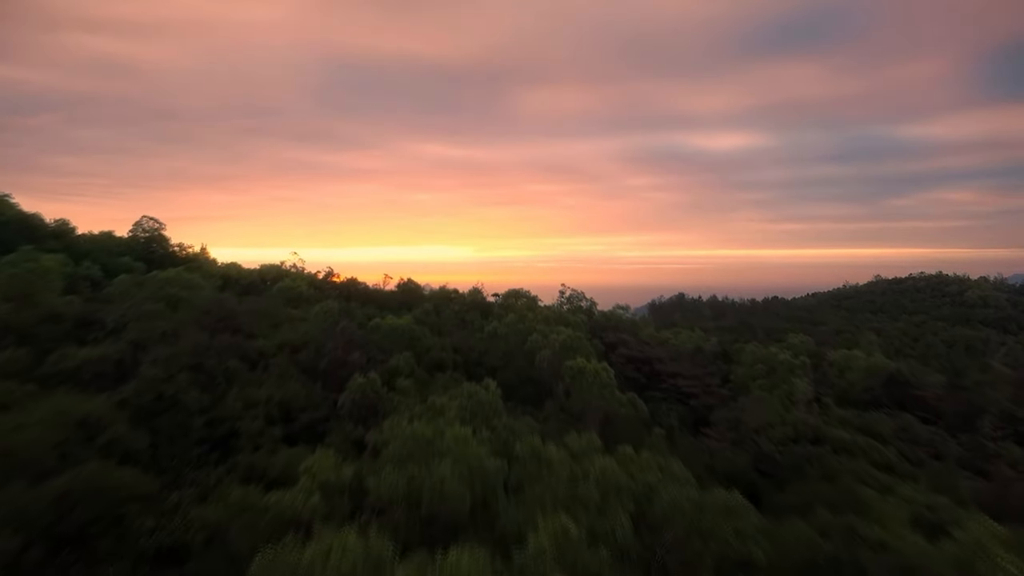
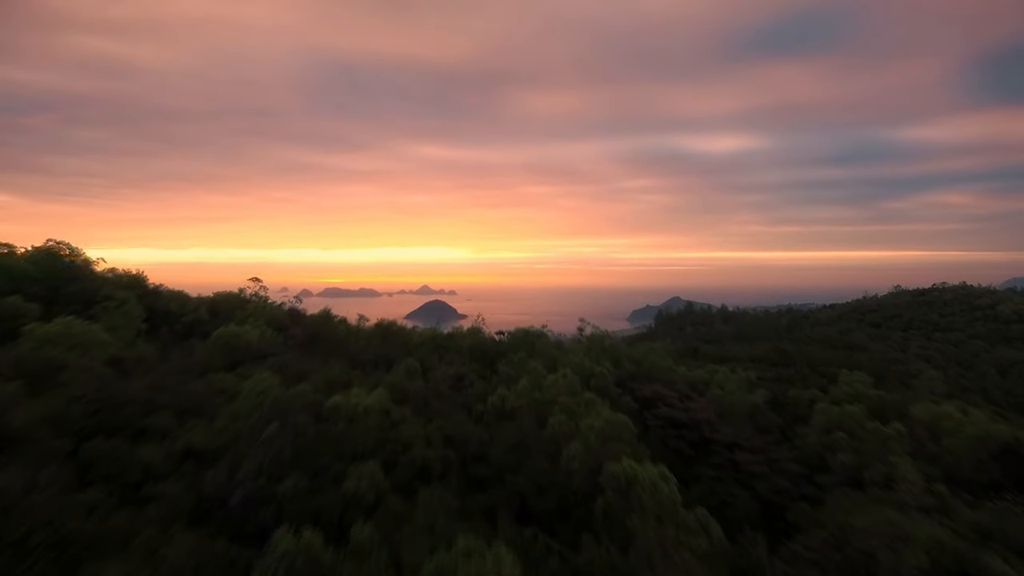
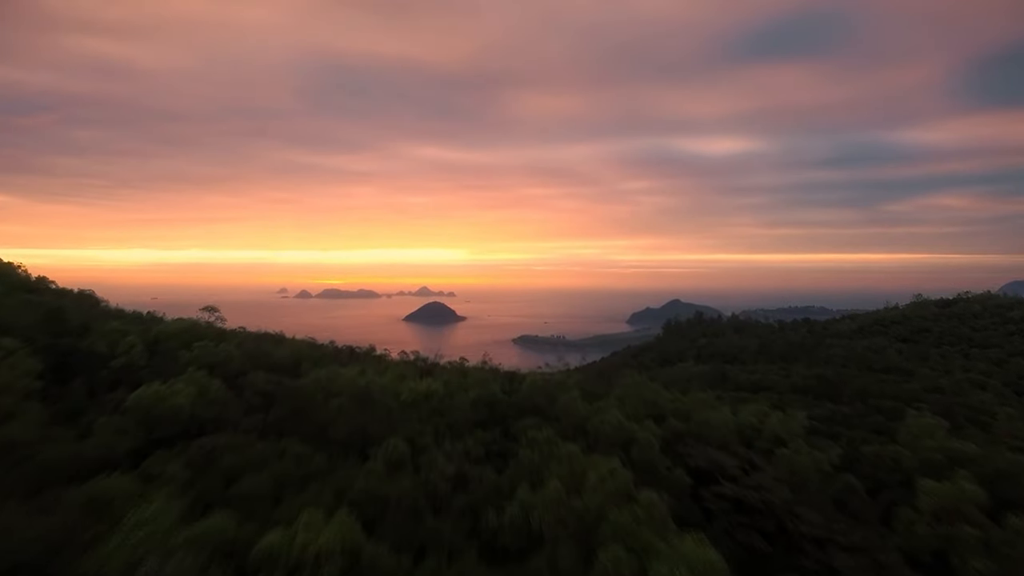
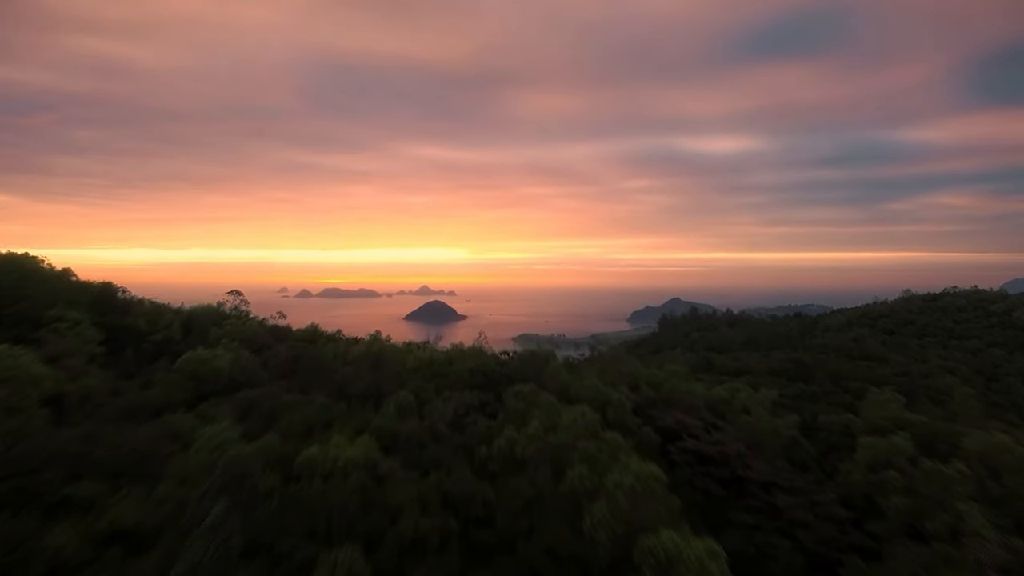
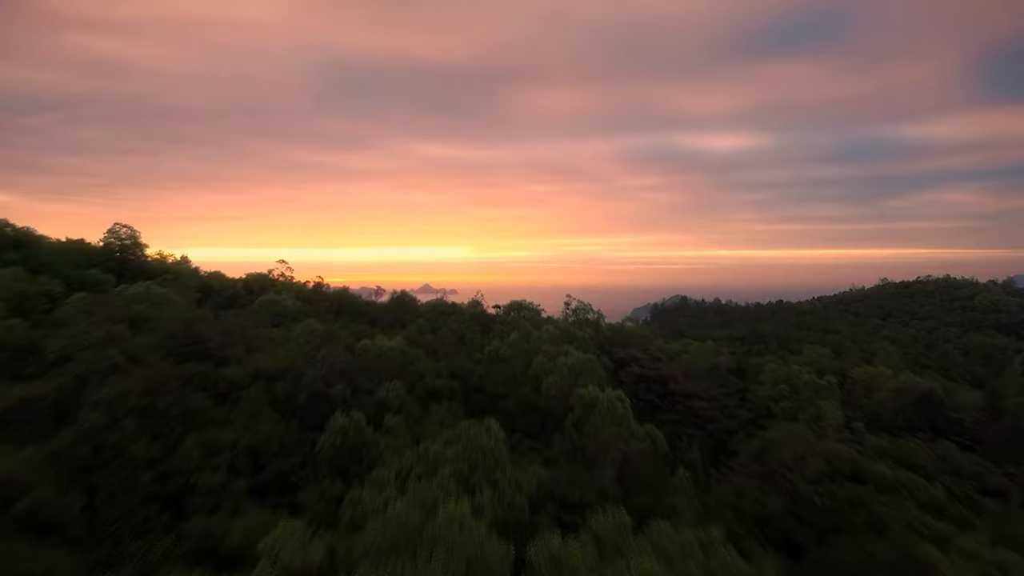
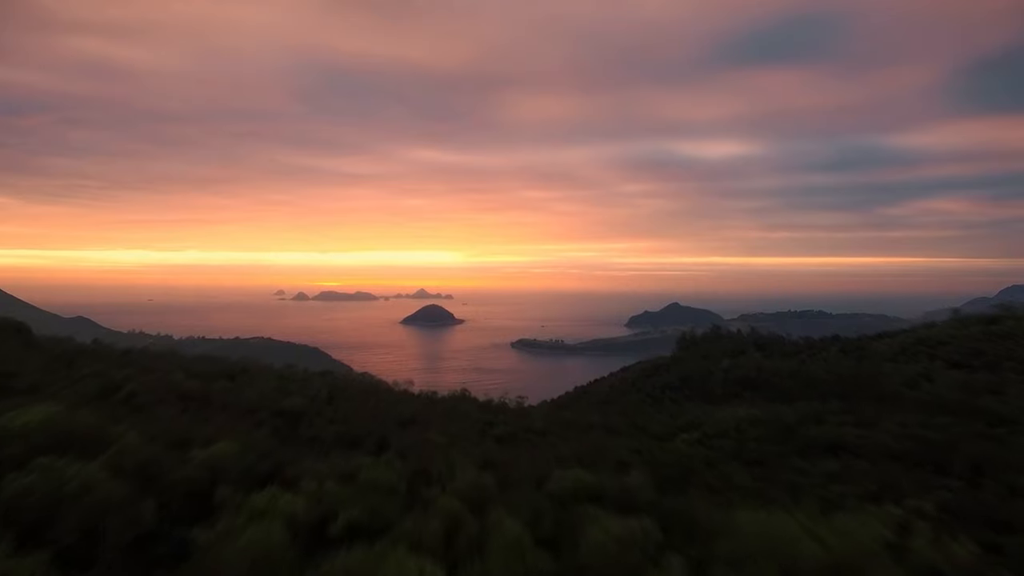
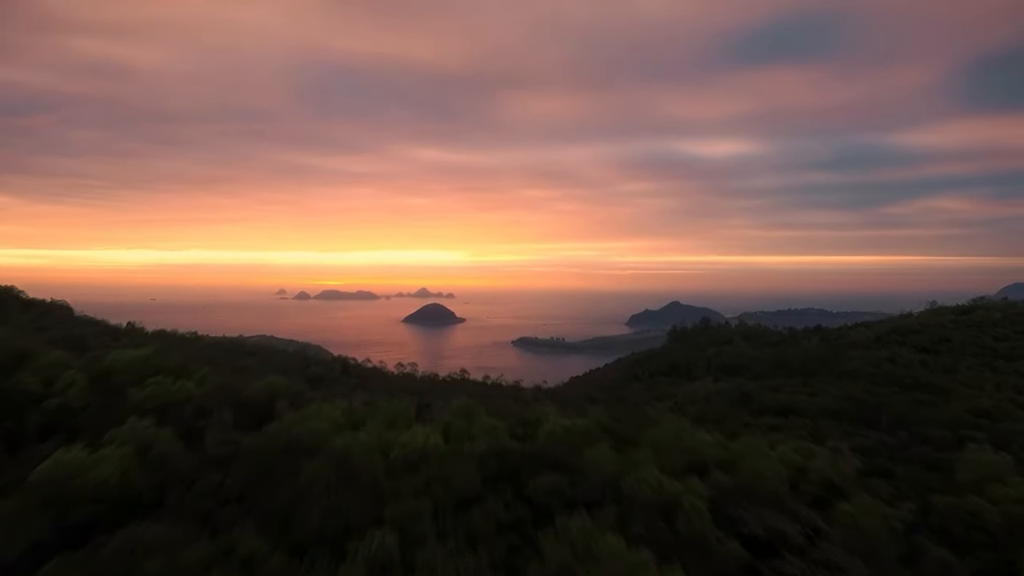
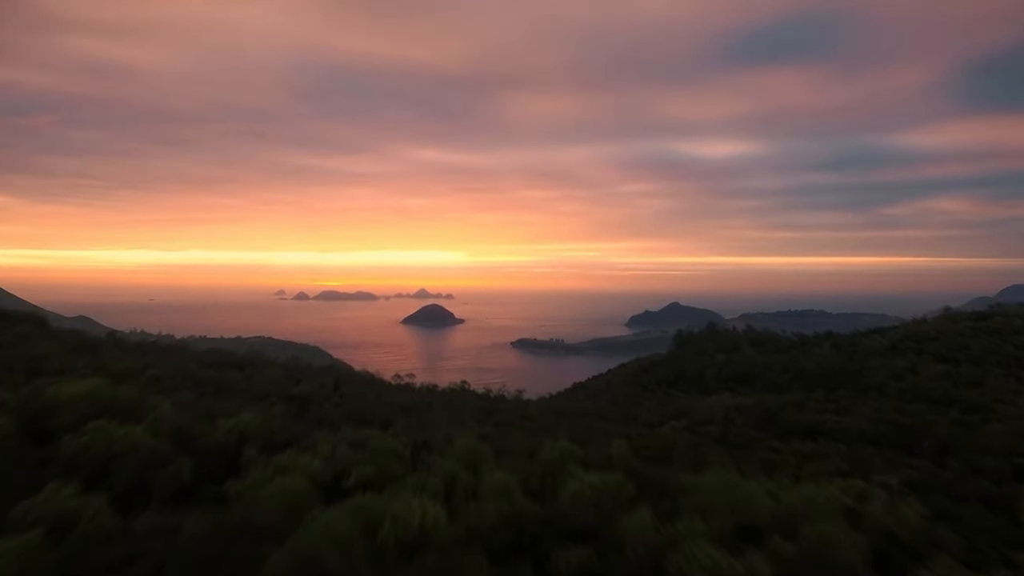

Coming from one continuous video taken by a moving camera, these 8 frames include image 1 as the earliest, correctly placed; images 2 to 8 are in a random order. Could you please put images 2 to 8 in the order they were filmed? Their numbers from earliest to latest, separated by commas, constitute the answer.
5, 2, 4, 3, 7, 8, 6
